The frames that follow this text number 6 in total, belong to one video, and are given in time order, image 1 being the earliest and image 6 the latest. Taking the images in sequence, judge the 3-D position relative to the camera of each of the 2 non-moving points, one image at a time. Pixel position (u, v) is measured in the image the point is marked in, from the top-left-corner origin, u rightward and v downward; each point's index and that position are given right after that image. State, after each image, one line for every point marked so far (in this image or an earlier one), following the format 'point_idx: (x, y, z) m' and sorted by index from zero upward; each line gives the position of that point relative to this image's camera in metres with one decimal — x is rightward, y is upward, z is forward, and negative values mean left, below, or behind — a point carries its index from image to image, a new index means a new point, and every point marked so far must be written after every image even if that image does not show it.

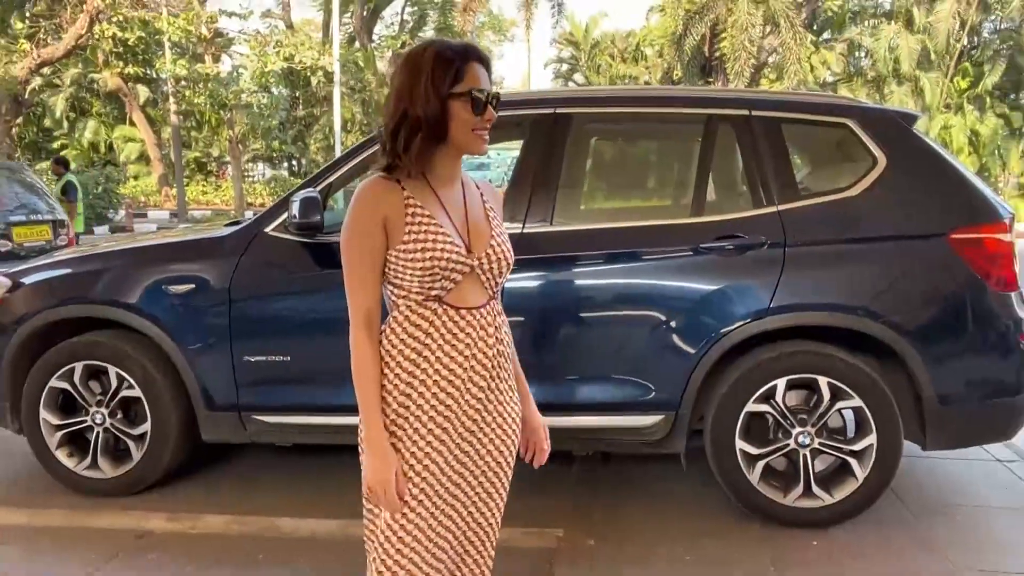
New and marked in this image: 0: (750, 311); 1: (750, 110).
0: (+0.5, -0.1, +2.2) m
1: (+0.5, +0.4, +2.3) m
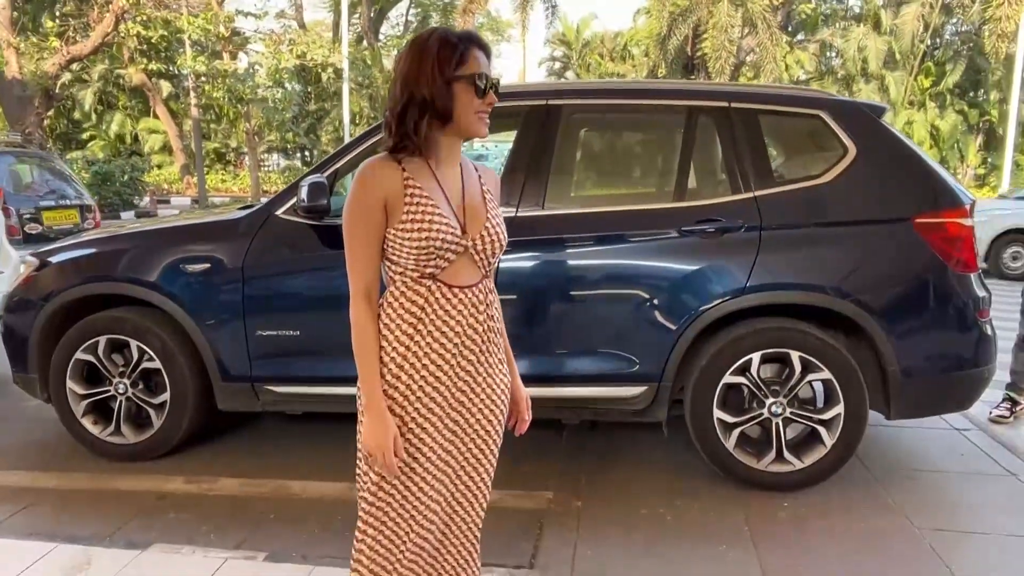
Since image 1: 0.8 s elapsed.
0: (+0.5, 0.0, +2.4) m
1: (+0.5, +0.5, +2.5) m
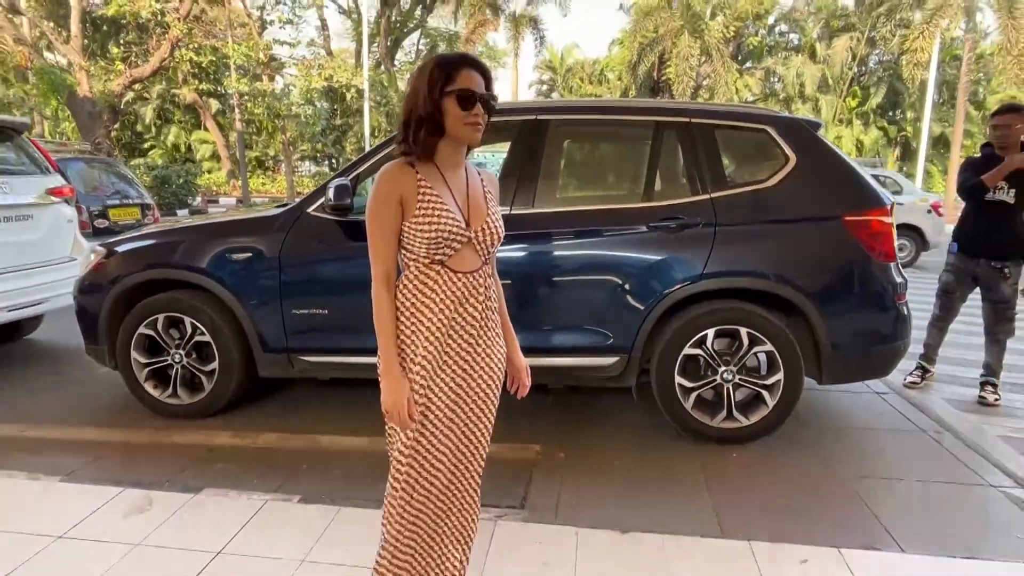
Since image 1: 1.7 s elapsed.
0: (+0.5, 0.0, +2.9) m
1: (+0.5, +0.5, +3.0) m
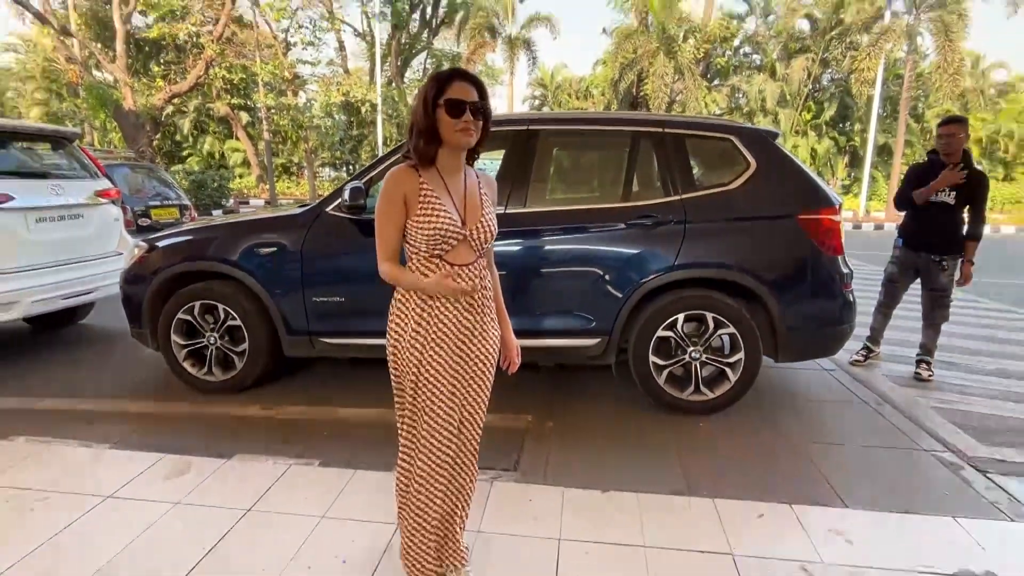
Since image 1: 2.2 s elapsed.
0: (+0.5, +0.1, +3.3) m
1: (+0.5, +0.5, +3.4) m
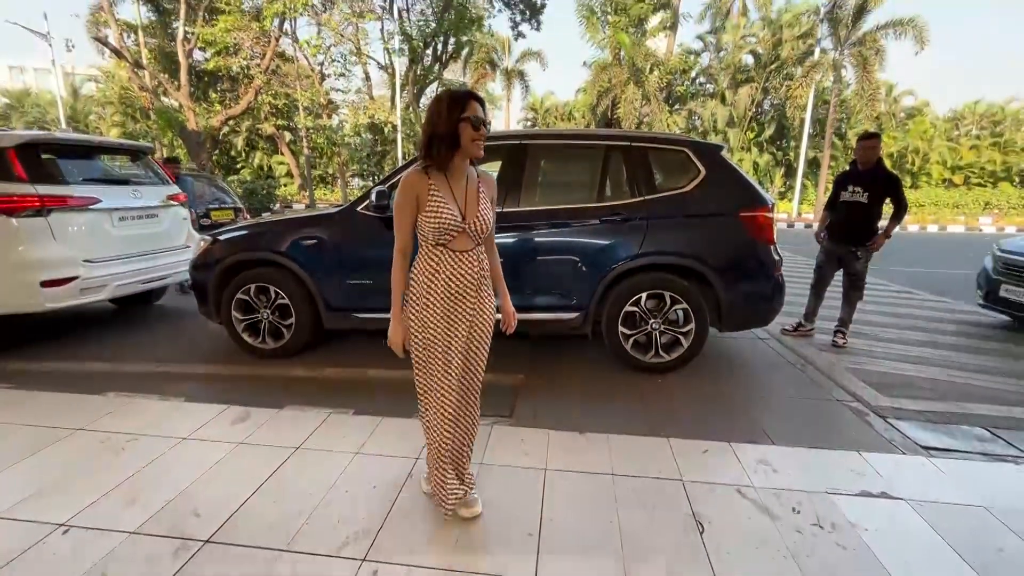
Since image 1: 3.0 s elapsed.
0: (+0.5, +0.1, +4.0) m
1: (+0.5, +0.6, +4.1) m
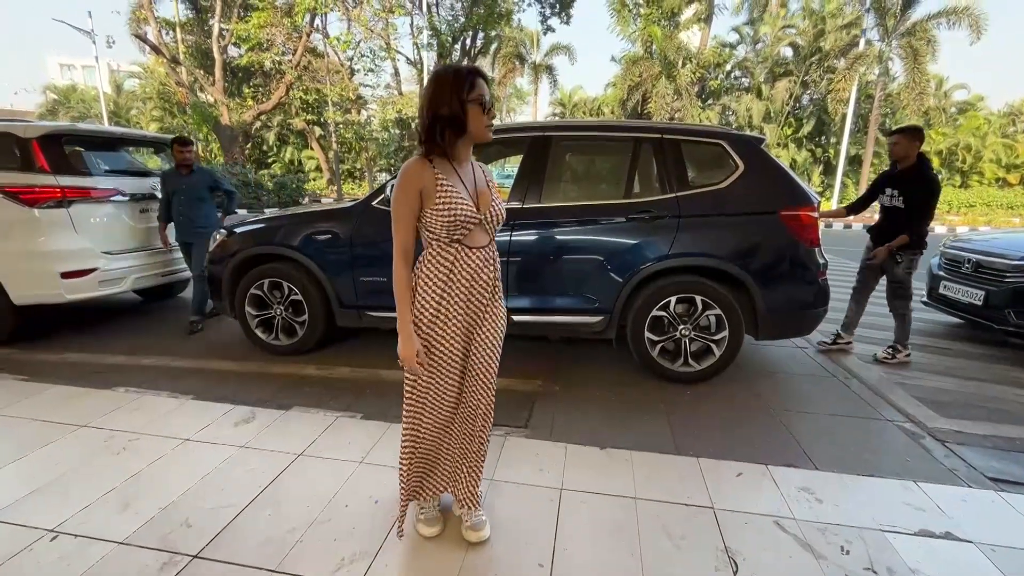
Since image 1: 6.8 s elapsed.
0: (+0.5, +0.1, +3.8) m
1: (+0.6, +0.6, +3.9) m
